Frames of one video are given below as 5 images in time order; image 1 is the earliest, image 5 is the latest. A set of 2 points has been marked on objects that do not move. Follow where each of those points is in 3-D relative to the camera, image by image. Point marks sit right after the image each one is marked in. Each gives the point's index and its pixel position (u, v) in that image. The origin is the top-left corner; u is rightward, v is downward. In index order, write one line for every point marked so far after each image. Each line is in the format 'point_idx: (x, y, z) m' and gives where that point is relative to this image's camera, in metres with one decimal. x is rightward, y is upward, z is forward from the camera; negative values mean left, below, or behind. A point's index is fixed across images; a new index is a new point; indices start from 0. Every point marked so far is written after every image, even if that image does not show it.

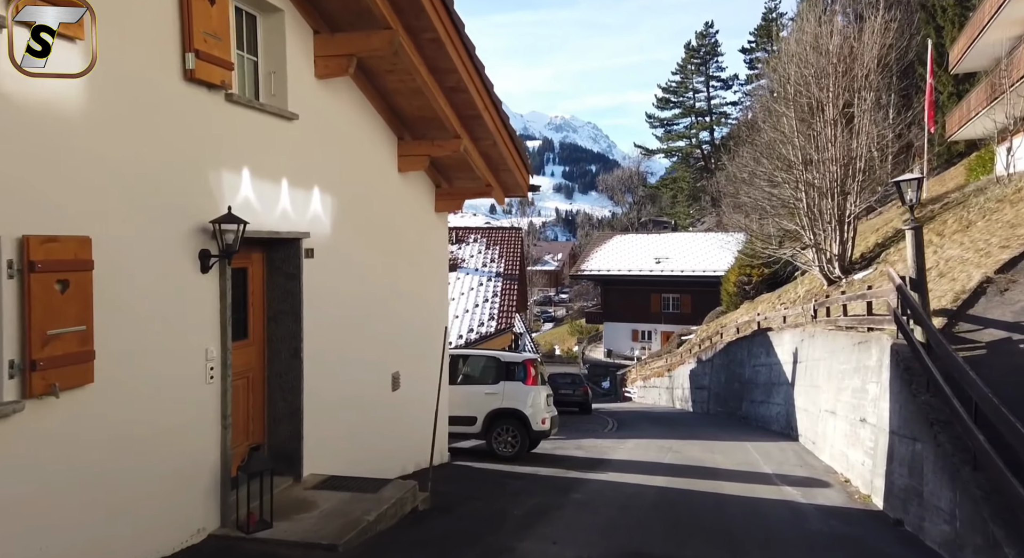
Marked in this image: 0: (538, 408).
0: (+0.3, -1.7, +12.3) m
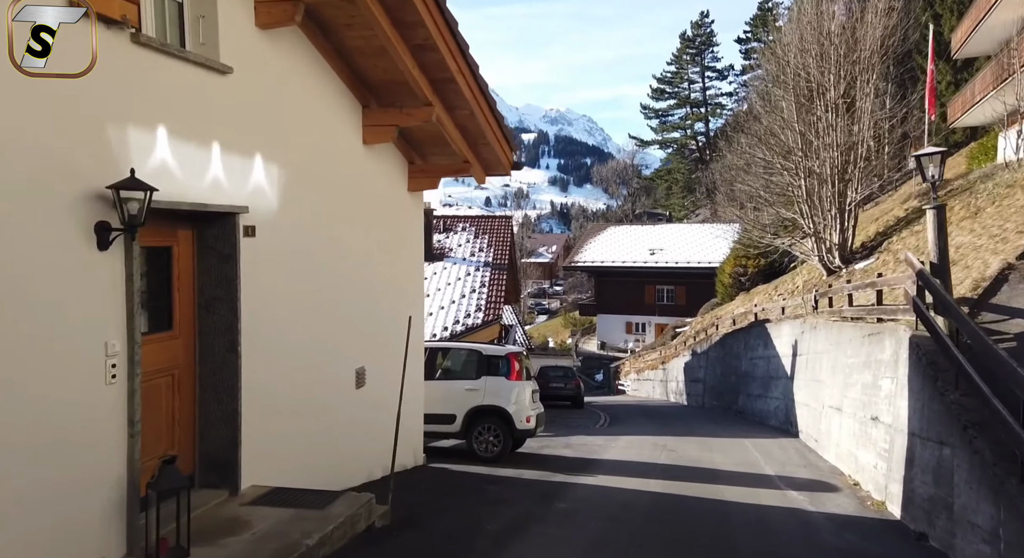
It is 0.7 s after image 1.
0: (+0.1, -1.6, +11.4) m
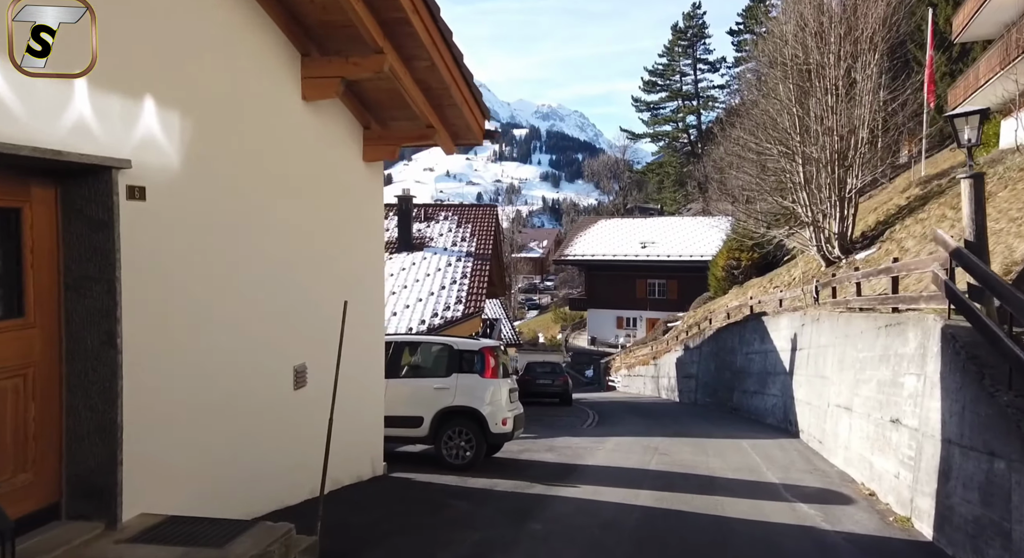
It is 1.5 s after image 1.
0: (-0.2, -1.4, +10.2) m
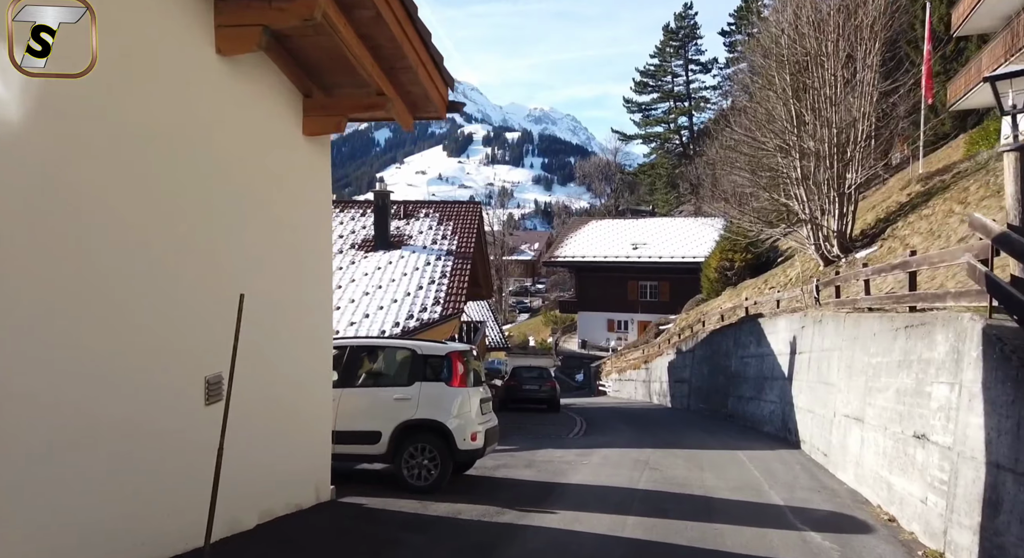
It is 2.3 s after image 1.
0: (-0.4, -1.4, +9.0) m
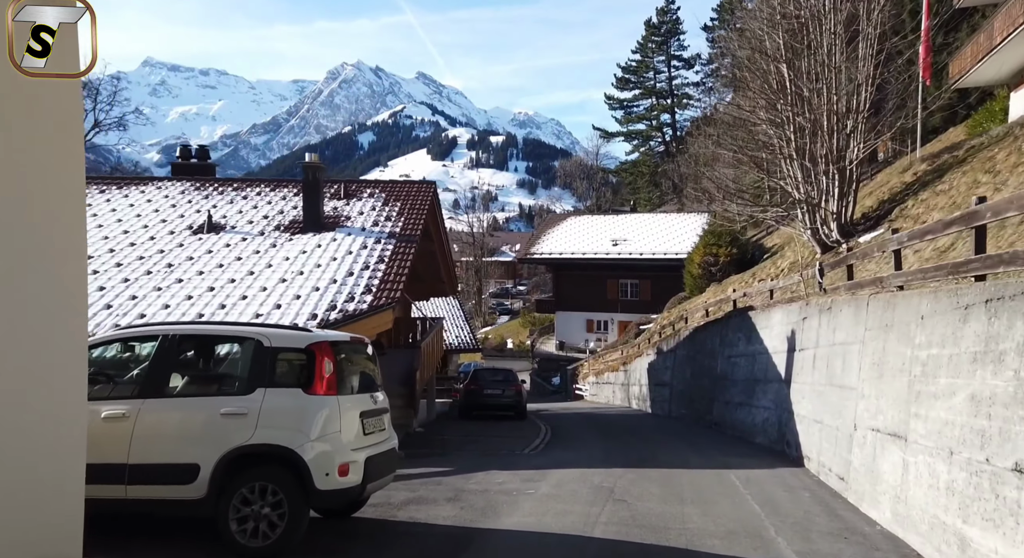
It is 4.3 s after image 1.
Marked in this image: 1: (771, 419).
0: (-1.2, -1.1, +6.0) m
1: (+4.5, -2.4, +15.8) m
